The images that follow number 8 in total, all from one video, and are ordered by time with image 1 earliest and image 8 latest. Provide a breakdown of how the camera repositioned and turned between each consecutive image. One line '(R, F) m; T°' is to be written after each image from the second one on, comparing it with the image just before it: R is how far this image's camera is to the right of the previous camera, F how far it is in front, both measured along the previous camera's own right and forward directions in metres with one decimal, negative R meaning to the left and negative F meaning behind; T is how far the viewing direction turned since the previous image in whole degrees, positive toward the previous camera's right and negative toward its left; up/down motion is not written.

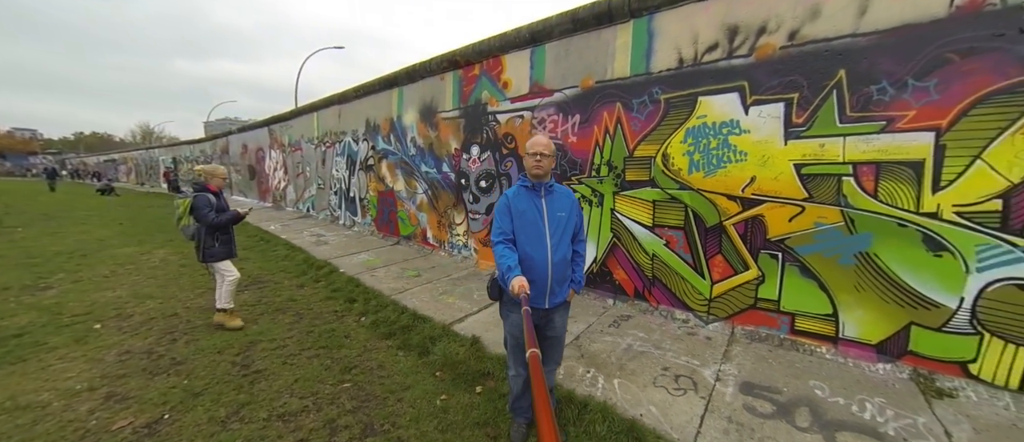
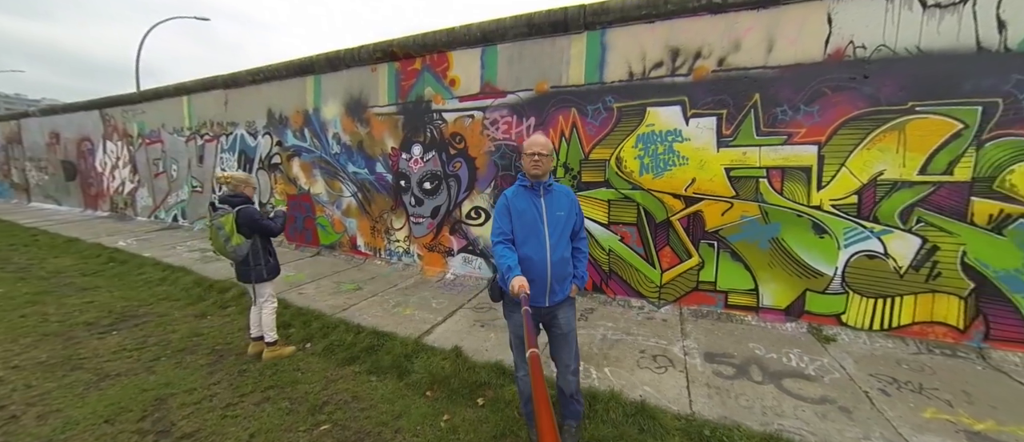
(-0.7, +0.2) m; +16°
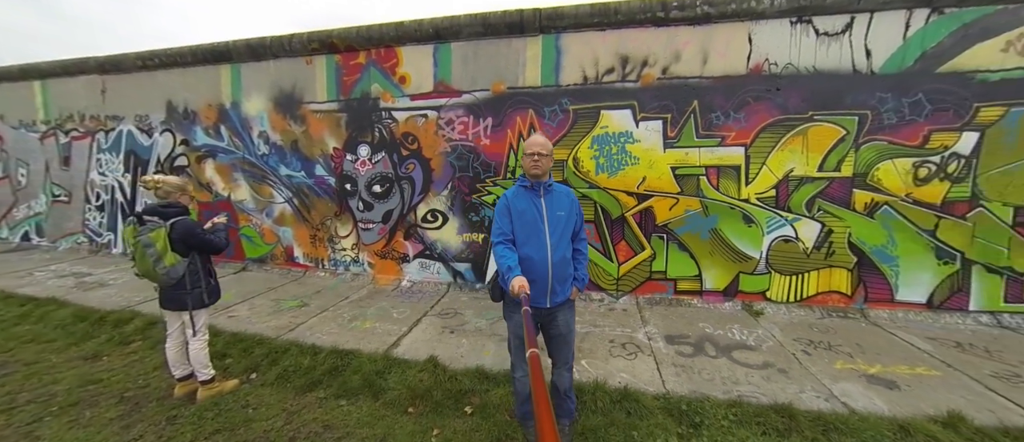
(-0.3, +0.1) m; +11°
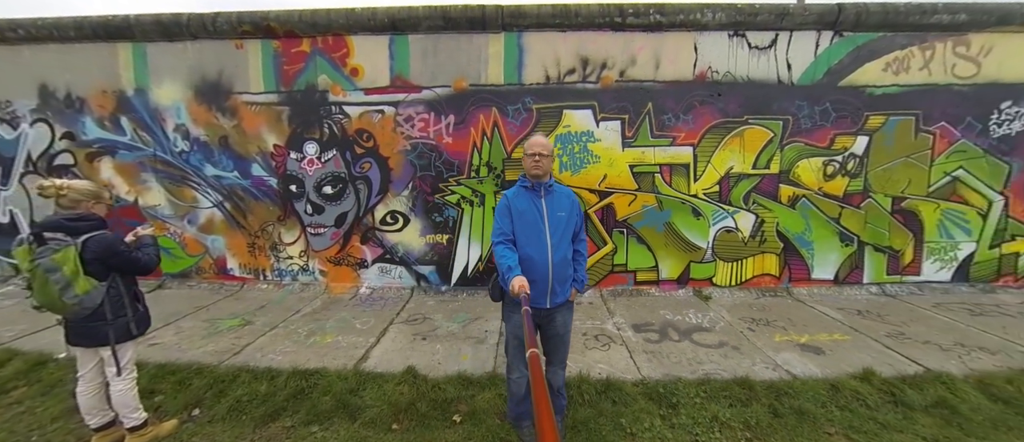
(-0.2, +0.1) m; +9°
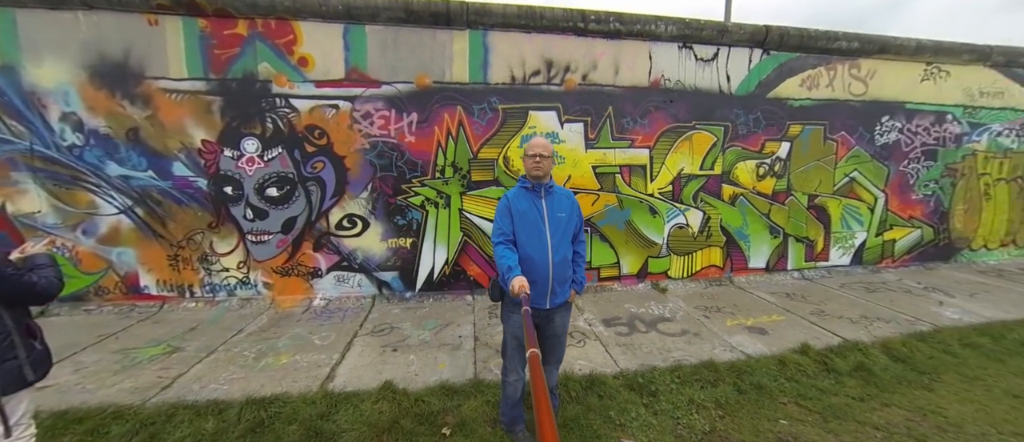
(-0.2, +0.1) m; +9°
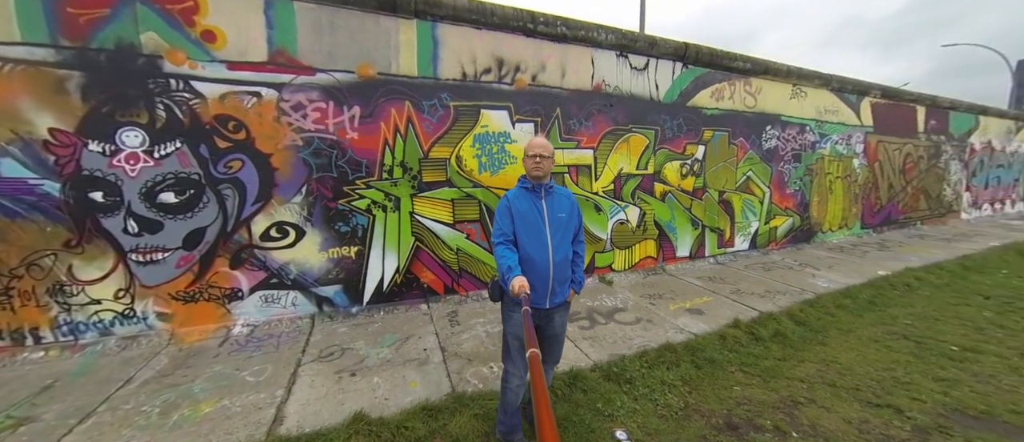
(-0.4, +0.1) m; +13°
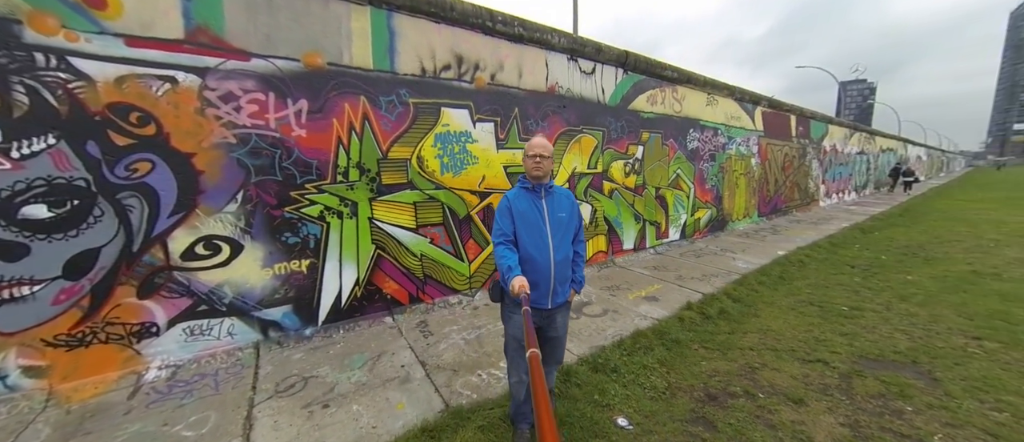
(-0.4, +0.1) m; +12°
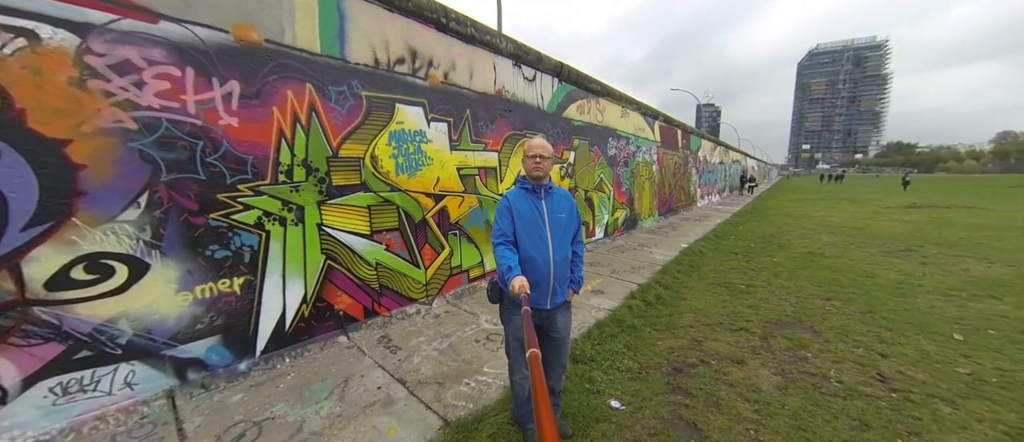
(-0.6, +0.1) m; +16°
